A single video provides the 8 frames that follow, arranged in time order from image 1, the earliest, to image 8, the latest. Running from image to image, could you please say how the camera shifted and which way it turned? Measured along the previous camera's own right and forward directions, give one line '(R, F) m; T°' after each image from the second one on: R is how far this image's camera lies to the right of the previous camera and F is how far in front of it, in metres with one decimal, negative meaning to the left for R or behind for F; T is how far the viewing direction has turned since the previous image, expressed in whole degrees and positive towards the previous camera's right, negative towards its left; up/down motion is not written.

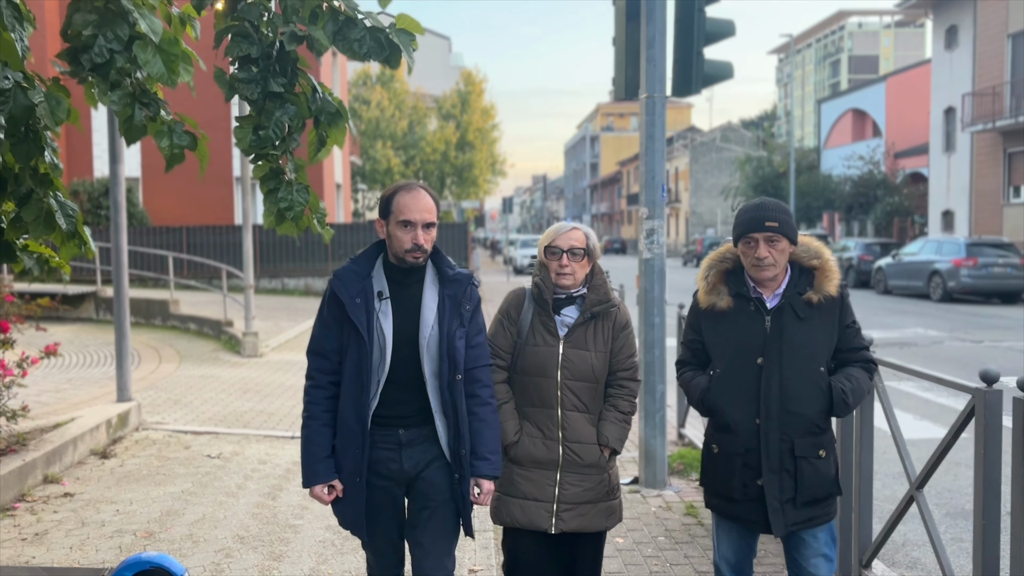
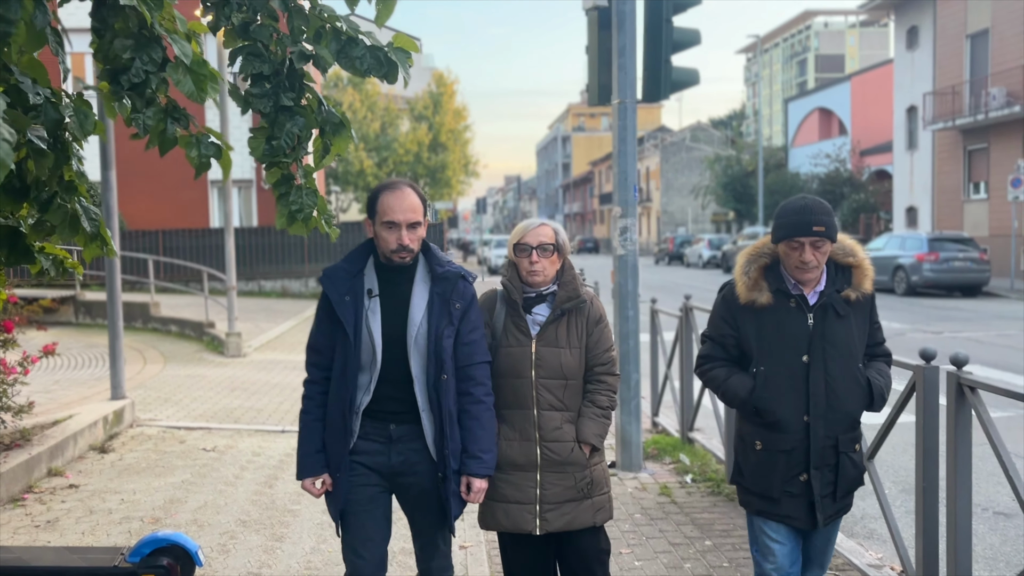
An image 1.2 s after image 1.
(-0.1, -0.3) m; +2°
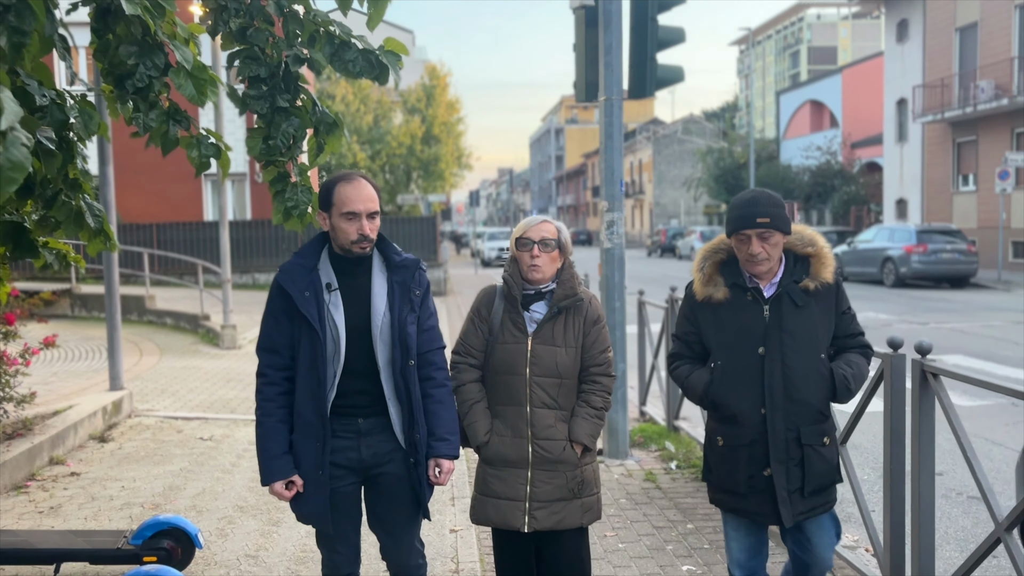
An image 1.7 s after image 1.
(0.0, -0.2) m; 0°
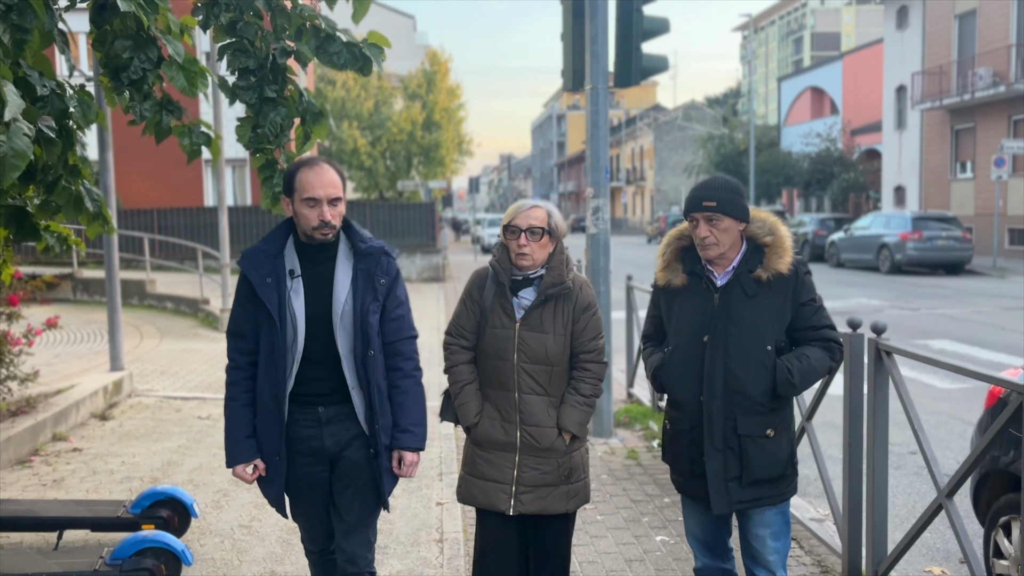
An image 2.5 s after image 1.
(+0.1, -0.2) m; 0°
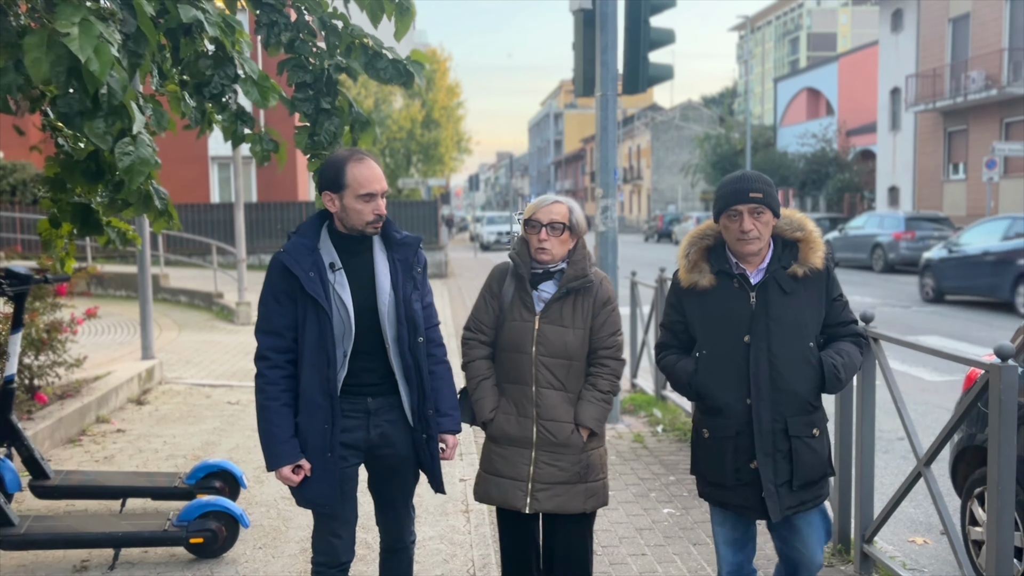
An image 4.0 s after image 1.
(-0.1, -0.4) m; 0°
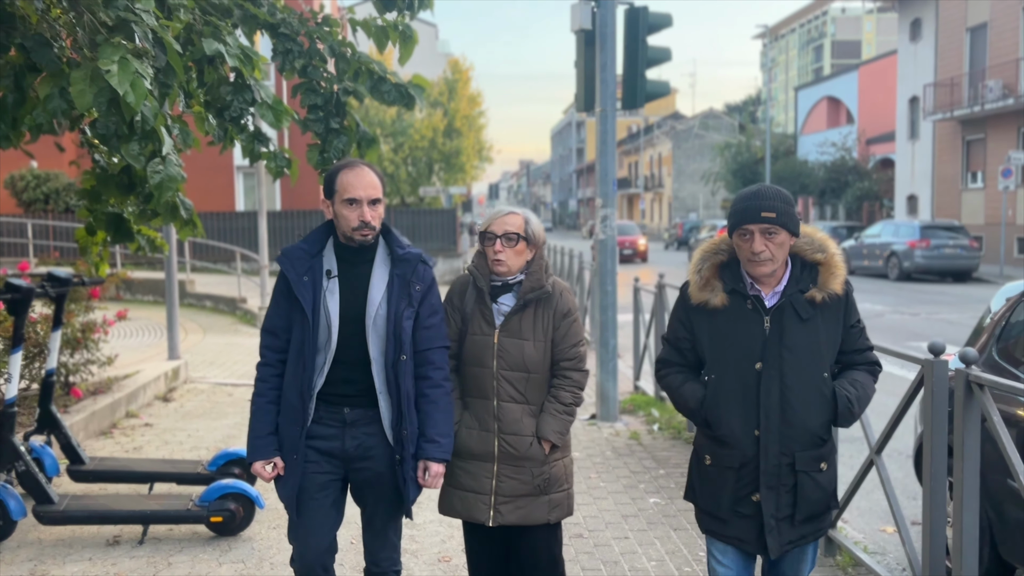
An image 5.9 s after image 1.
(+0.2, -0.4) m; -1°
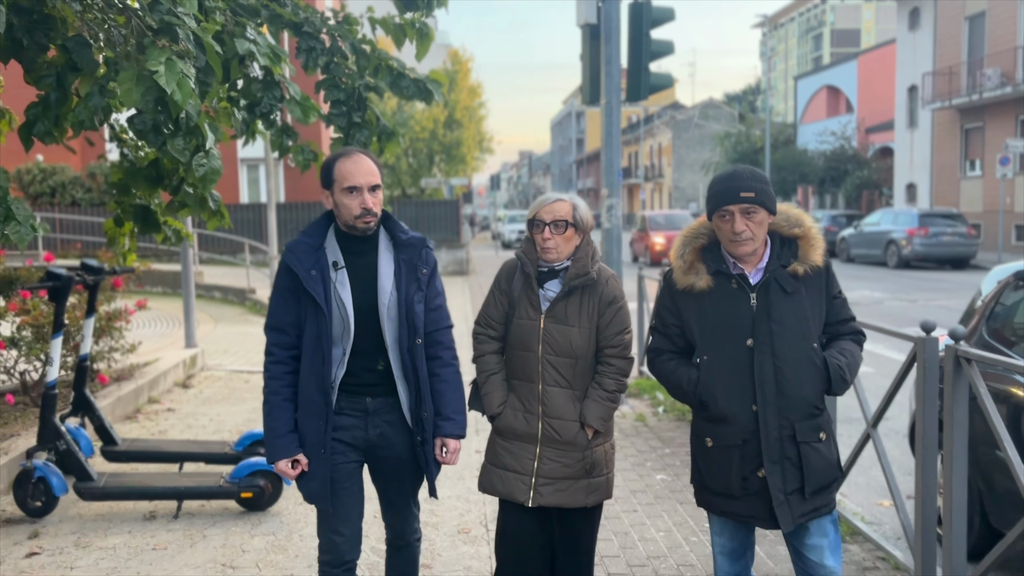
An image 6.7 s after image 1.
(-0.1, -0.2) m; 0°
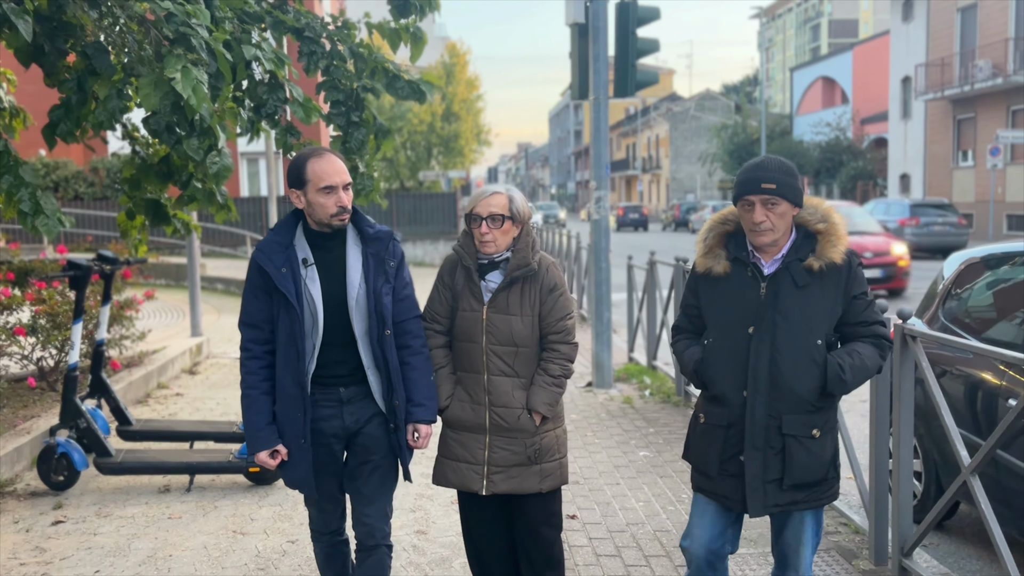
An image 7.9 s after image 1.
(+0.1, -0.3) m; 0°
